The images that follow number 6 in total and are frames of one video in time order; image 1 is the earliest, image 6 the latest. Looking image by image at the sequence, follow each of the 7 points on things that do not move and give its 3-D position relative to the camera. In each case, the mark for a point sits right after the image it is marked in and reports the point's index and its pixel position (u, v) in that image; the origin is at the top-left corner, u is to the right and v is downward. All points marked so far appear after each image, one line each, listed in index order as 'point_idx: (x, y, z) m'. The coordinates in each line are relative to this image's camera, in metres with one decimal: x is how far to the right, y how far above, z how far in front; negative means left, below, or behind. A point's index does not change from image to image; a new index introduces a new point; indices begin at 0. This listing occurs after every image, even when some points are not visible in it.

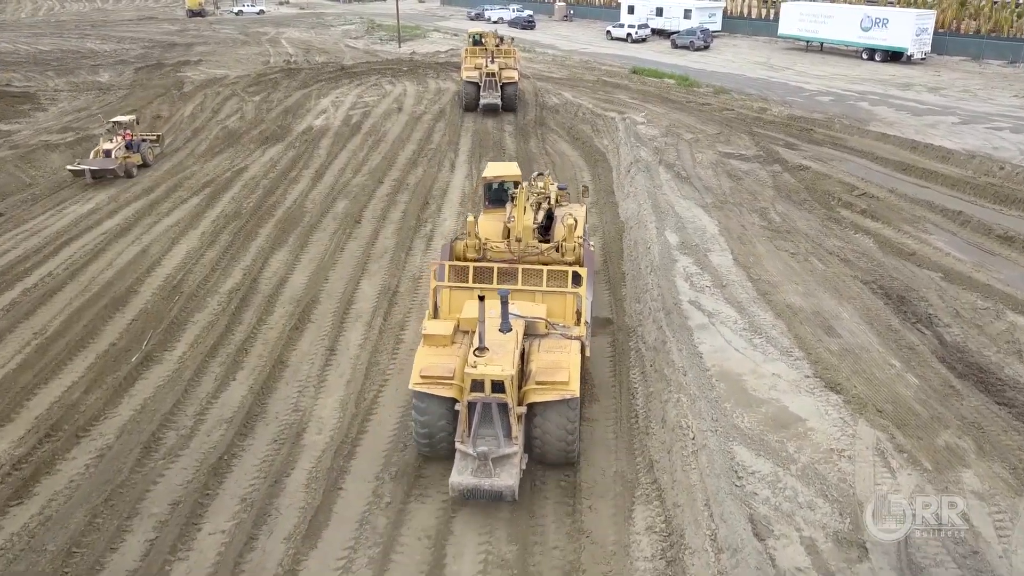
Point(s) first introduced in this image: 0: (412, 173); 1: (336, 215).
0: (-2.1, +2.4, +15.7) m
1: (-3.2, +1.3, +13.3) m
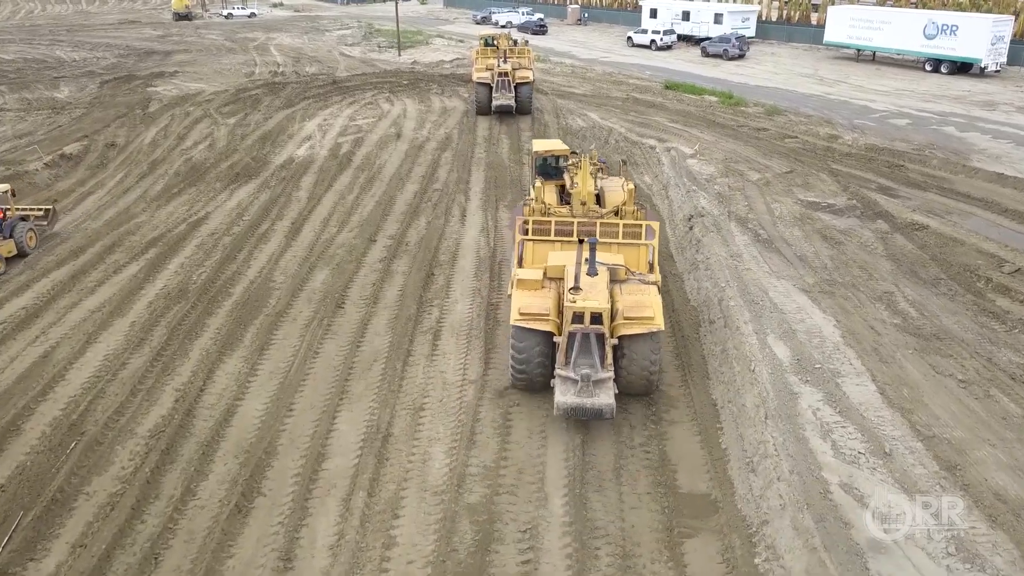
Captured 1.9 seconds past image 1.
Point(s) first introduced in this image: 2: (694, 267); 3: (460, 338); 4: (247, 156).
0: (-1.7, +1.0, +12.5) m
1: (-2.7, -0.1, +10.1) m
2: (+2.5, +0.3, +10.3) m
3: (-0.6, -0.6, +9.0) m
4: (-6.0, +3.0, +16.7) m
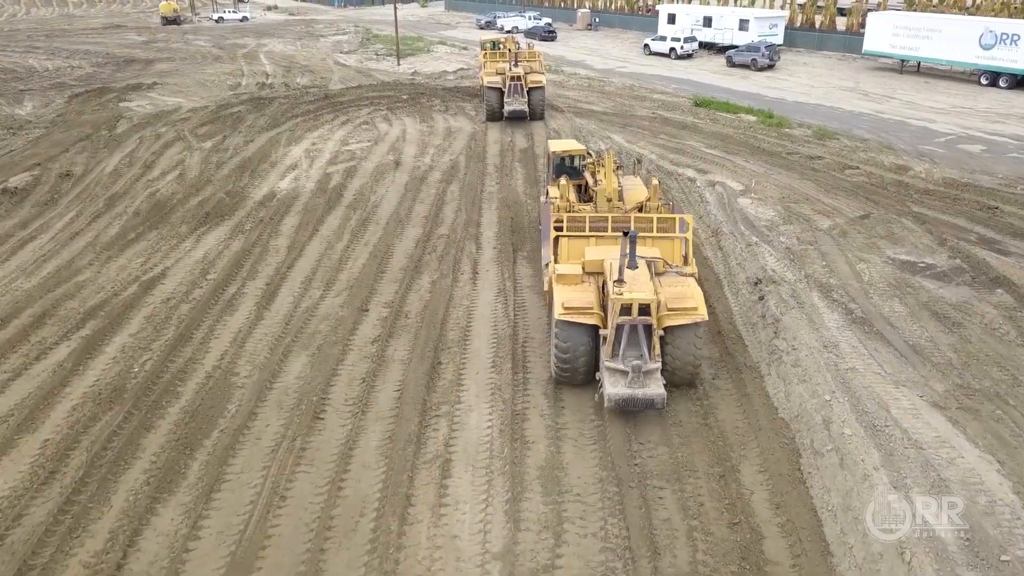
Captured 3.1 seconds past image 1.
0: (-1.3, 0.0, +10.3) m
1: (-2.4, -1.2, +7.8) m
2: (+2.8, -0.8, +8.0) m
3: (-0.3, -1.6, +6.7) m
4: (-5.7, +1.9, +14.4) m
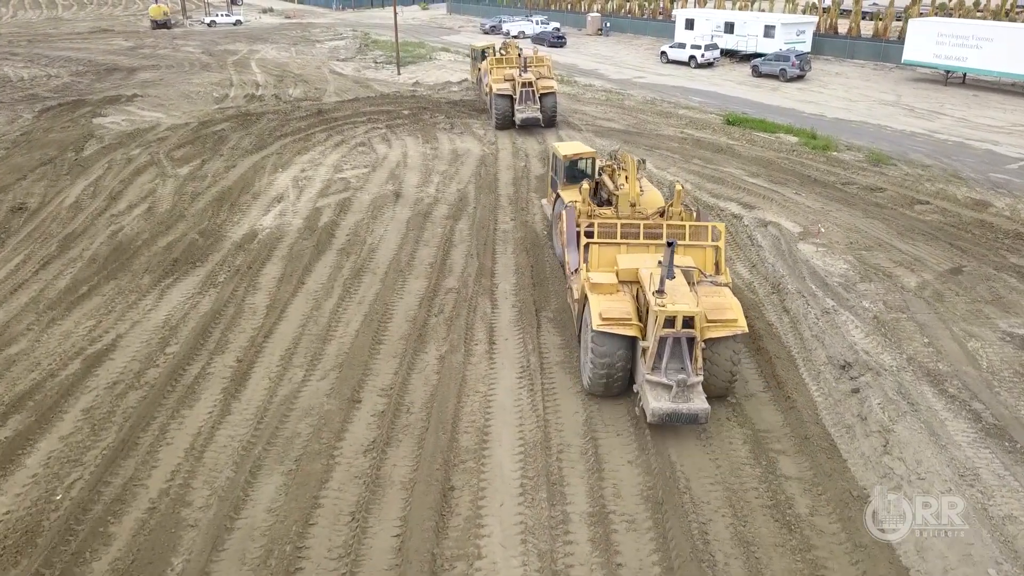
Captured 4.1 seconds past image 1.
0: (-1.1, -0.9, +8.4) m
1: (-2.1, -2.1, +5.9) m
2: (+3.1, -1.7, +6.1) m
3: (0.0, -2.5, +4.8) m
4: (-5.4, +1.0, +12.5) m
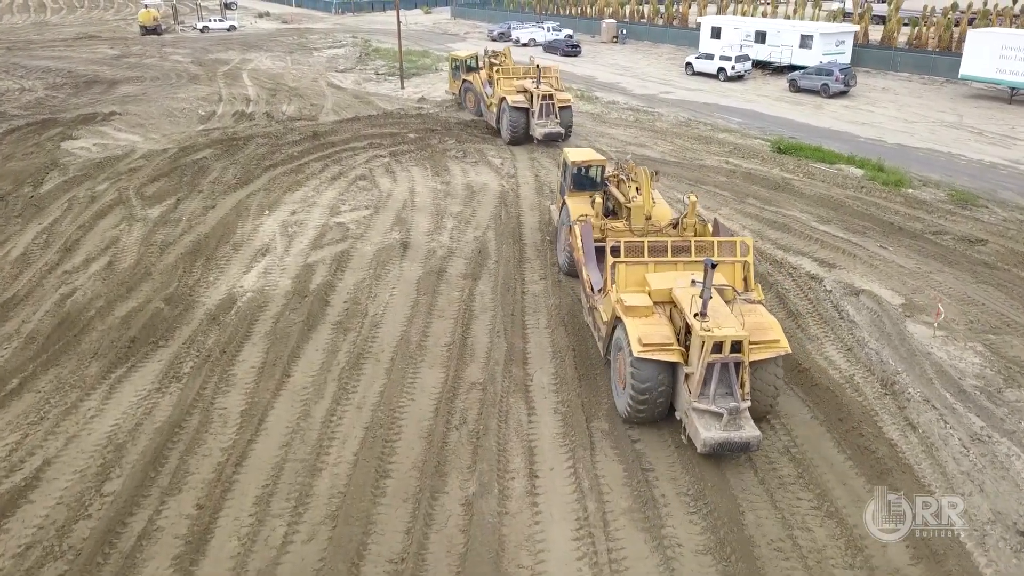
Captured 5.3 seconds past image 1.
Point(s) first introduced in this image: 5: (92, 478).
0: (-0.6, -2.0, +6.2) m
1: (-1.7, -3.1, +3.7) m
2: (+3.6, -2.7, +4.0) m
3: (+0.4, -3.6, +2.7) m
4: (-4.9, 0.0, +10.4) m
5: (-3.9, -1.7, +6.8) m
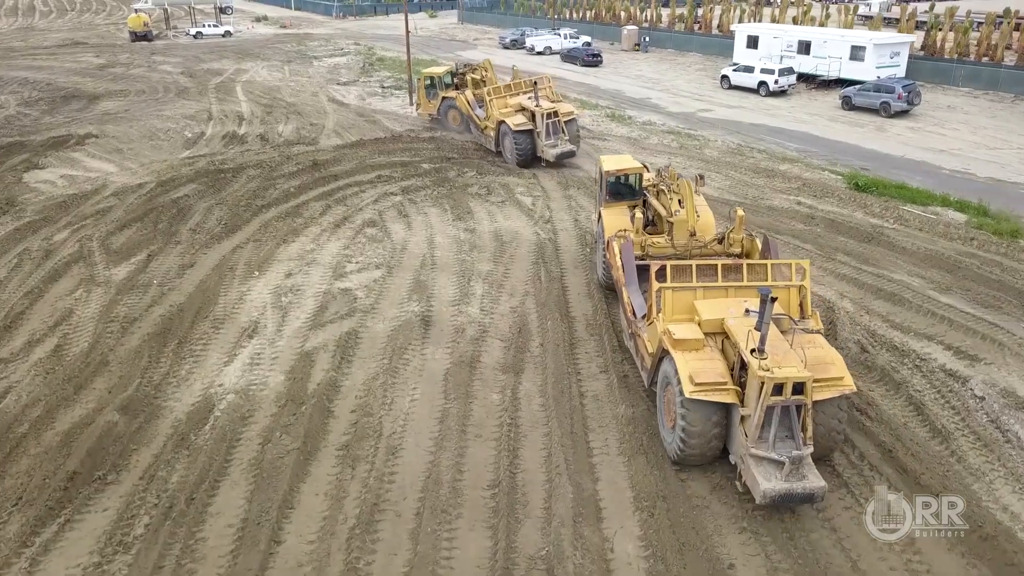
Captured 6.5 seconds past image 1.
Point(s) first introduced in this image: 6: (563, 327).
0: (0.0, -3.1, +3.9) m
1: (-1.1, -4.2, +1.5) m
2: (+4.2, -3.8, +1.7) m
3: (+1.0, -4.7, +0.4) m
4: (-4.3, -1.1, +8.1) m
5: (-3.3, -2.8, +4.6) m
6: (+0.6, -0.6, +9.2) m
